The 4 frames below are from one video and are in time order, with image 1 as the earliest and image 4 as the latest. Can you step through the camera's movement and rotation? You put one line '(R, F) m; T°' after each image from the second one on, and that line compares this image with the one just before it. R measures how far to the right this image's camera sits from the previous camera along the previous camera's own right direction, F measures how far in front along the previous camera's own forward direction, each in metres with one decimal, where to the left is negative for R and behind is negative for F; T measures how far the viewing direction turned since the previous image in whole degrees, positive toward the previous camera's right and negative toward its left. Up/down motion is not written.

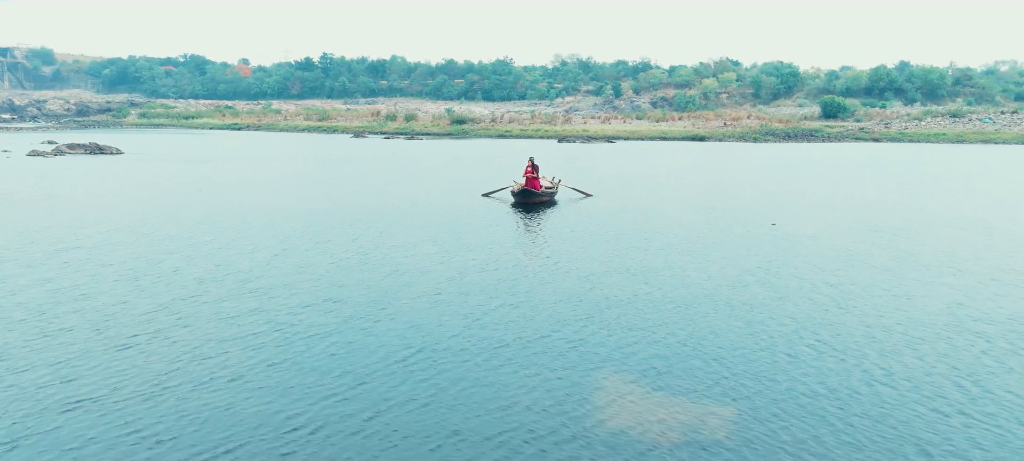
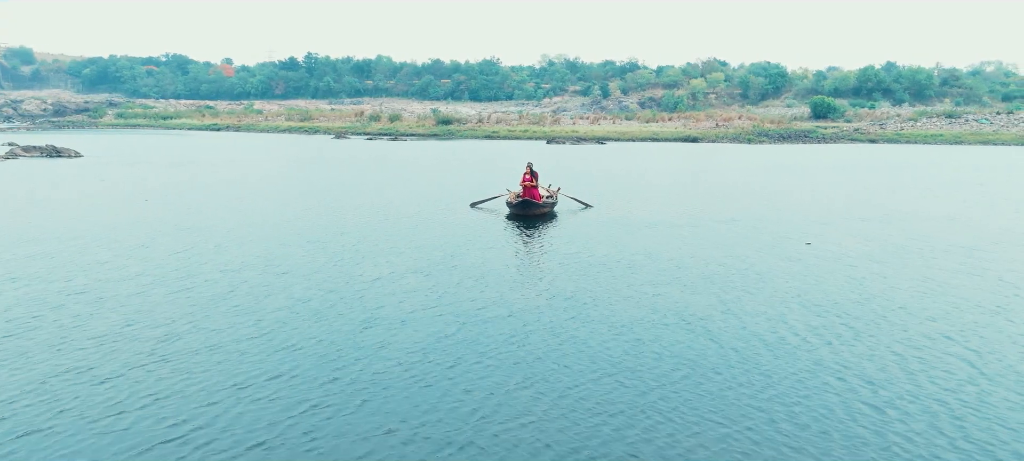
(-0.2, +2.1) m; +1°
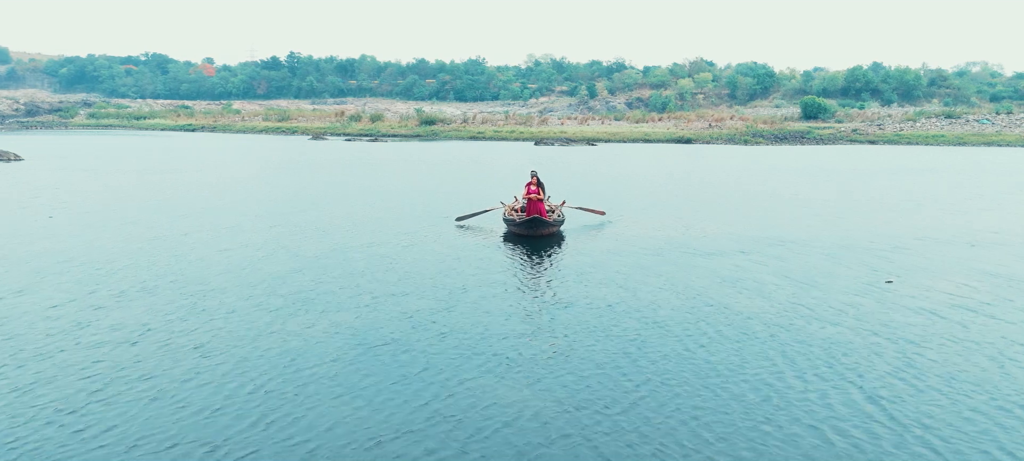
(-0.3, +2.8) m; +1°
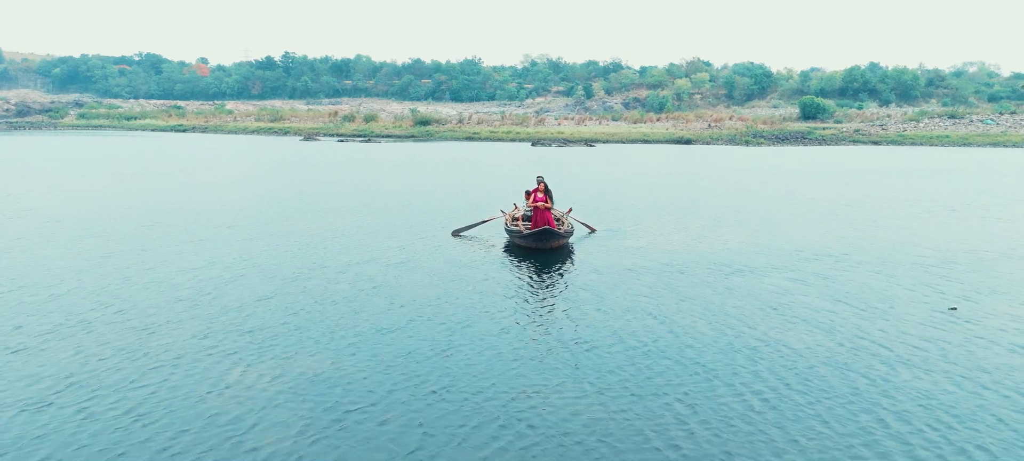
(-0.1, +1.3) m; 0°
